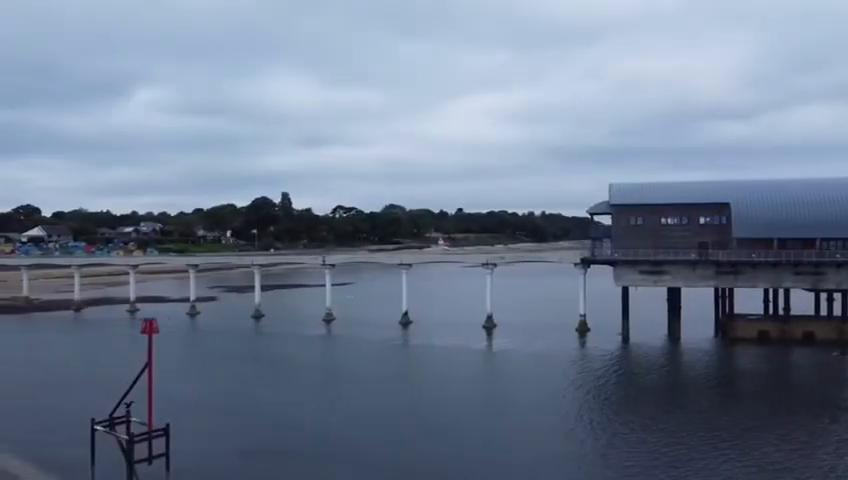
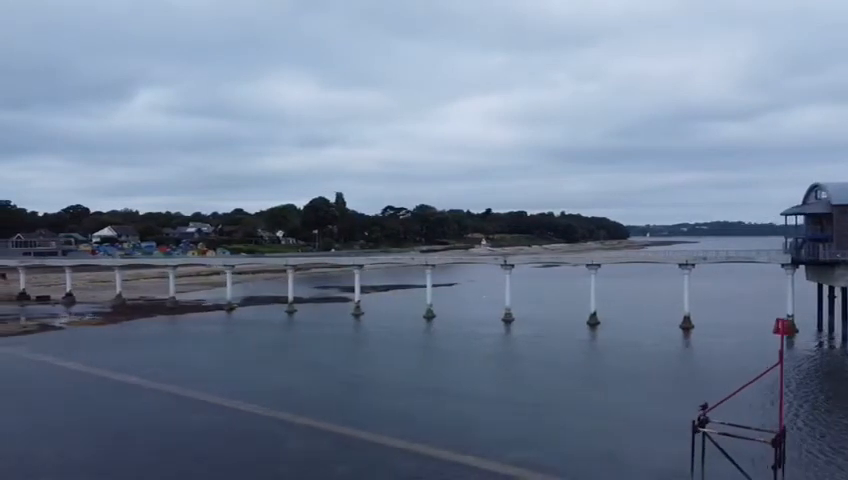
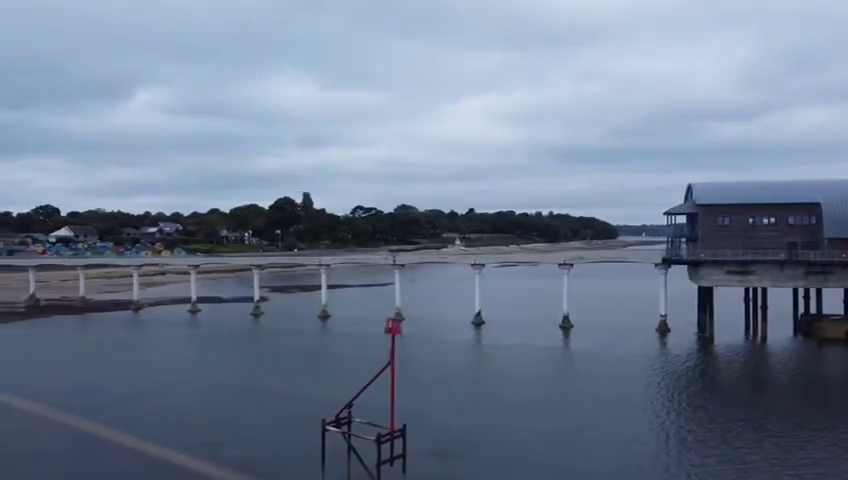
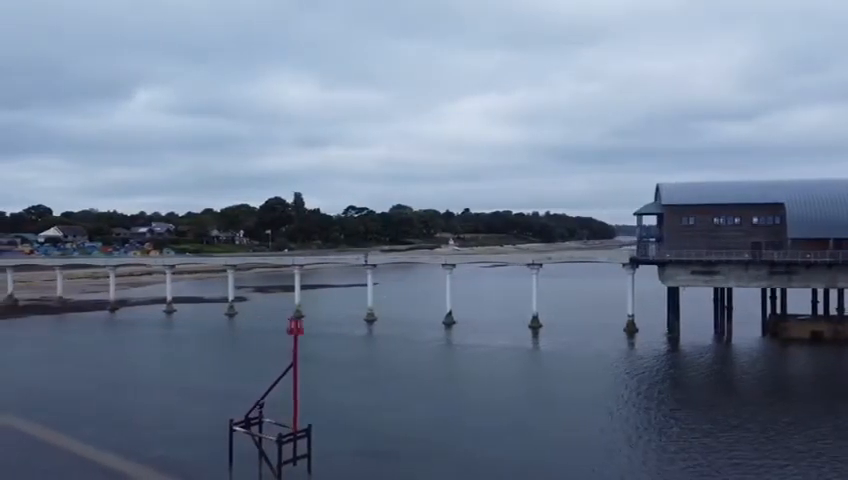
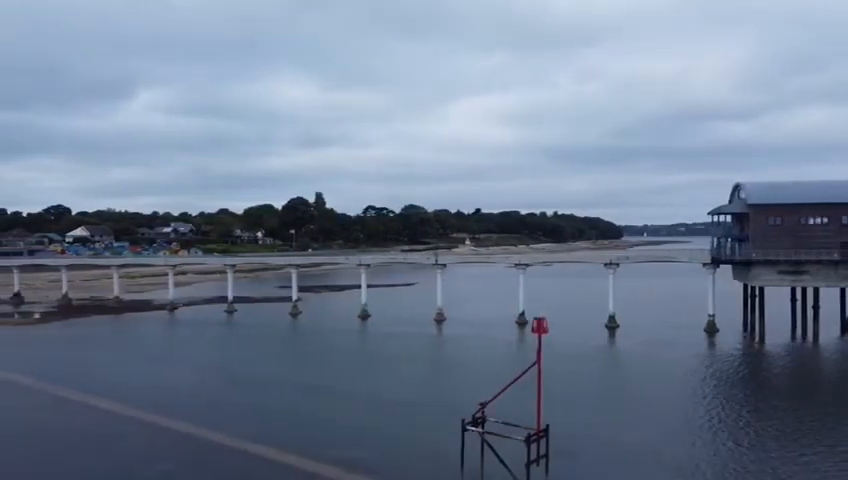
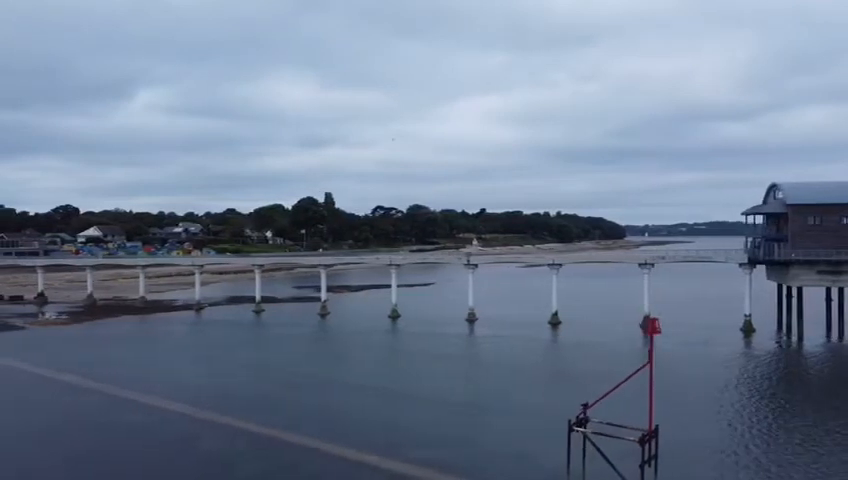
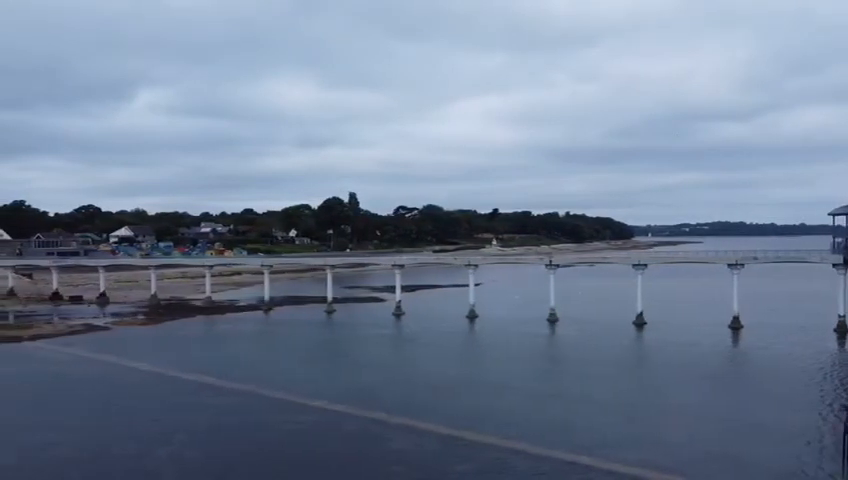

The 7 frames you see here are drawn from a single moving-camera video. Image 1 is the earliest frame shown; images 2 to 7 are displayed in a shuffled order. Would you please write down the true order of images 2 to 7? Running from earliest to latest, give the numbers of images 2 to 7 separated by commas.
4, 3, 5, 6, 2, 7
